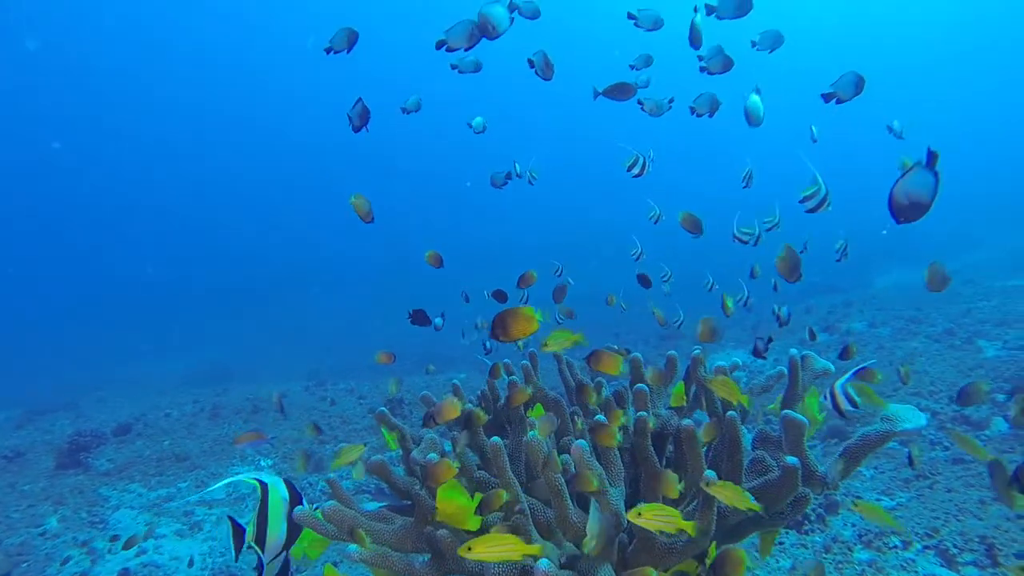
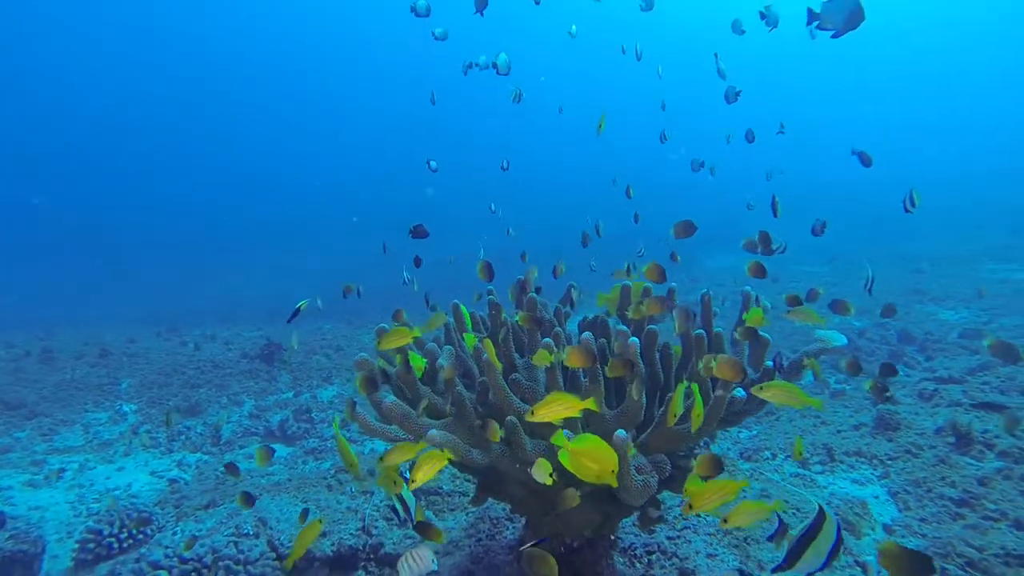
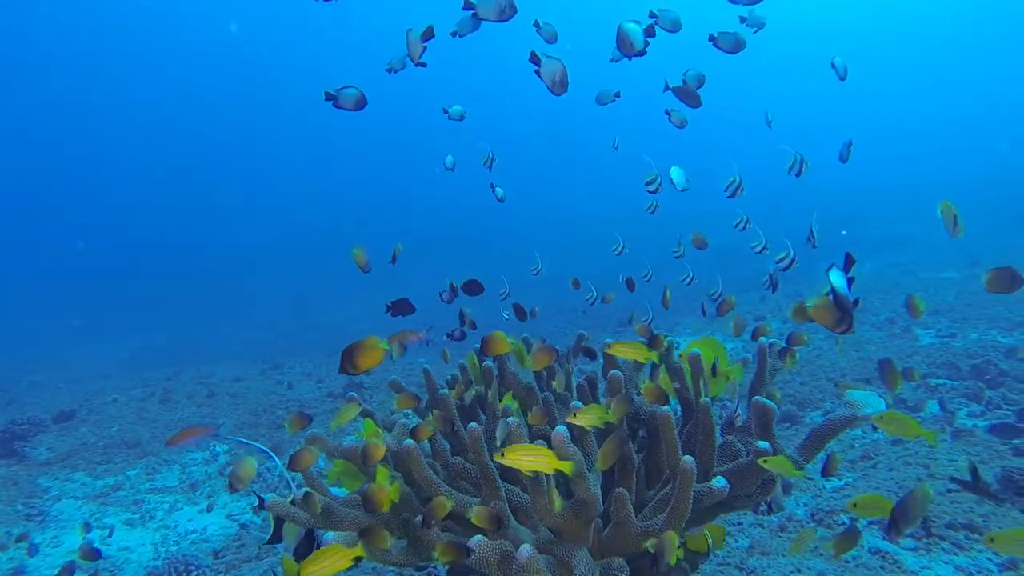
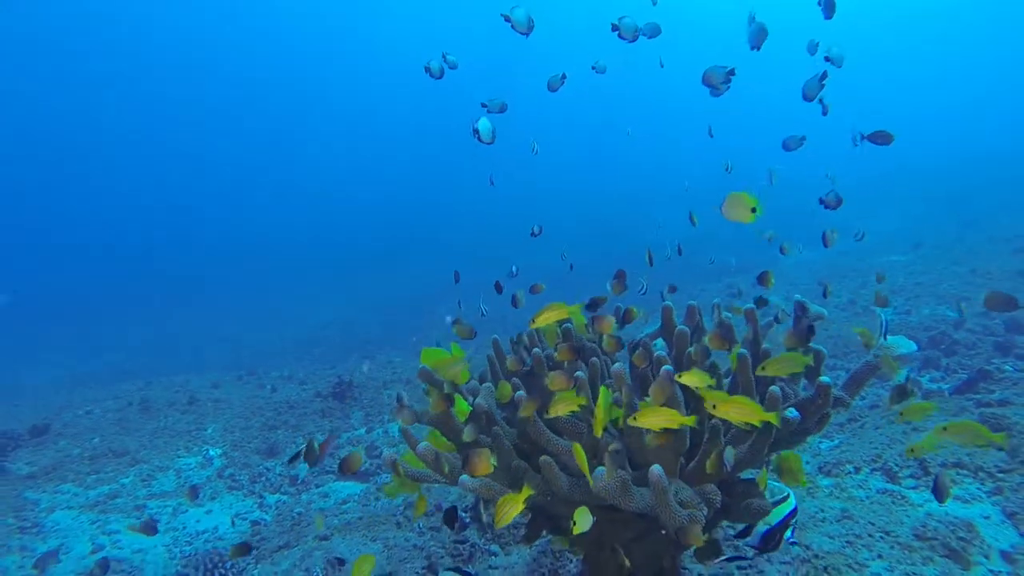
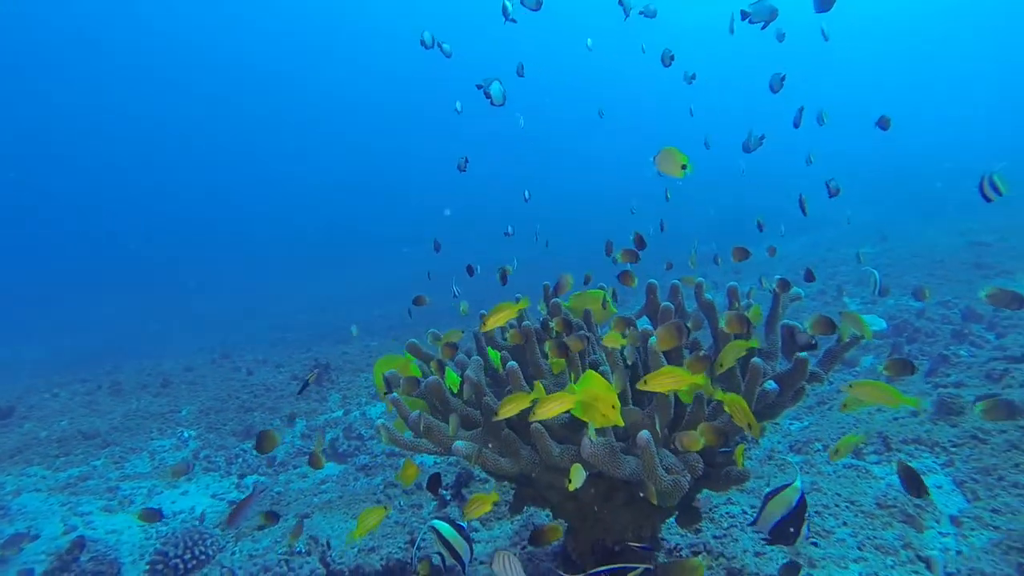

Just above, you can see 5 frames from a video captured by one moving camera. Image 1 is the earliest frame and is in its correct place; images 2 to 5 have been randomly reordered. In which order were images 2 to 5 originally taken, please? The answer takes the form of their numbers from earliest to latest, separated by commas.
3, 4, 5, 2
